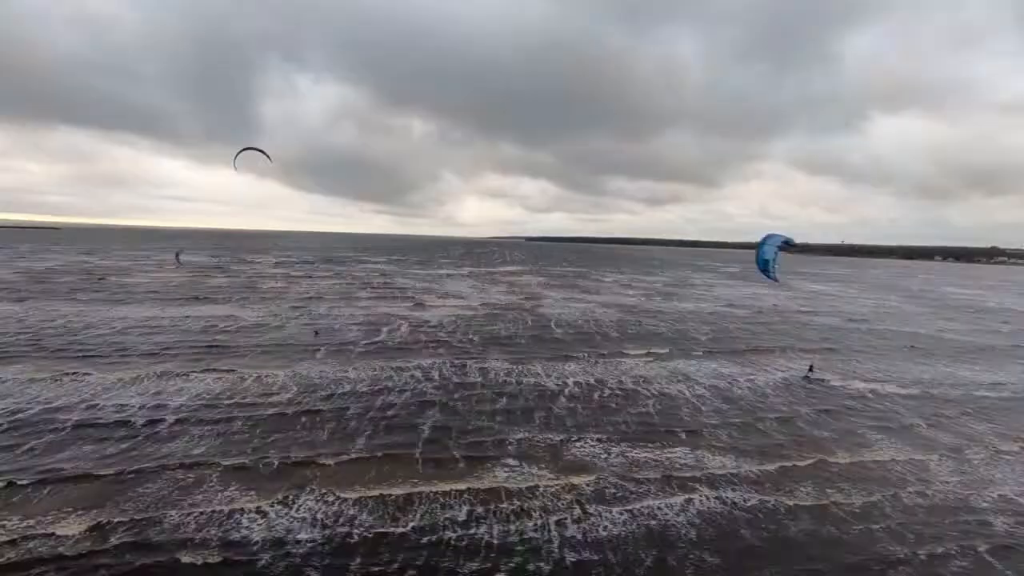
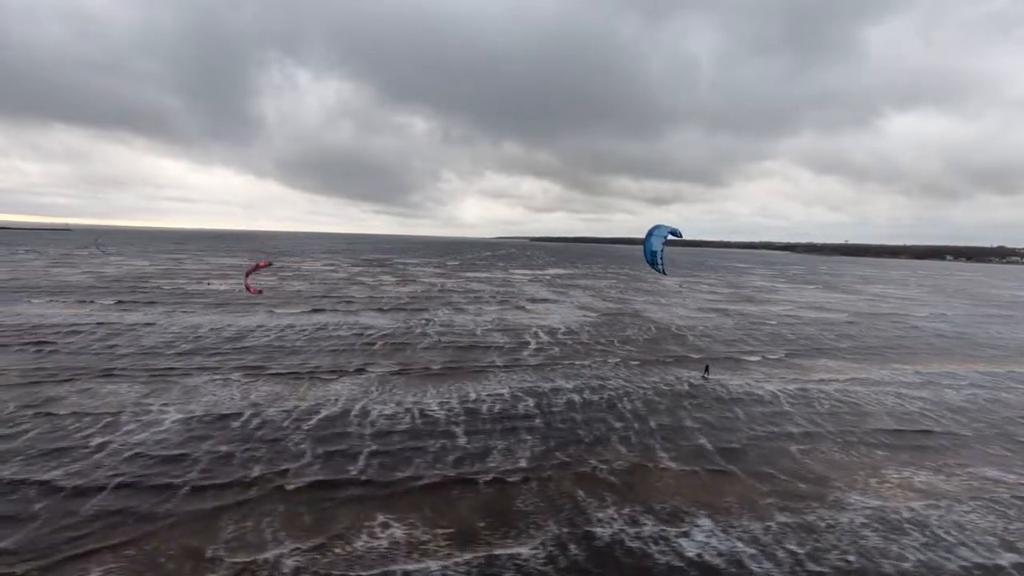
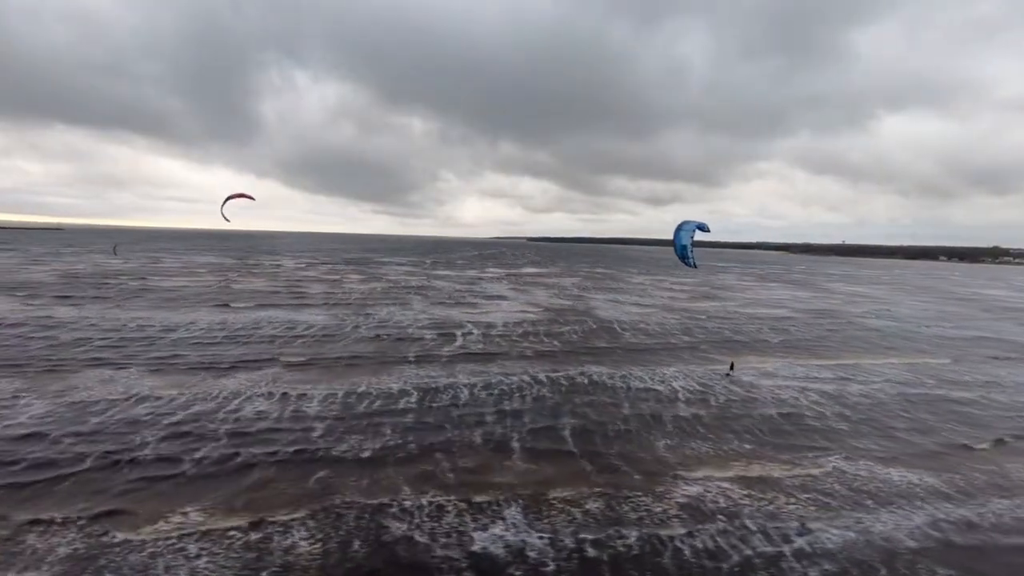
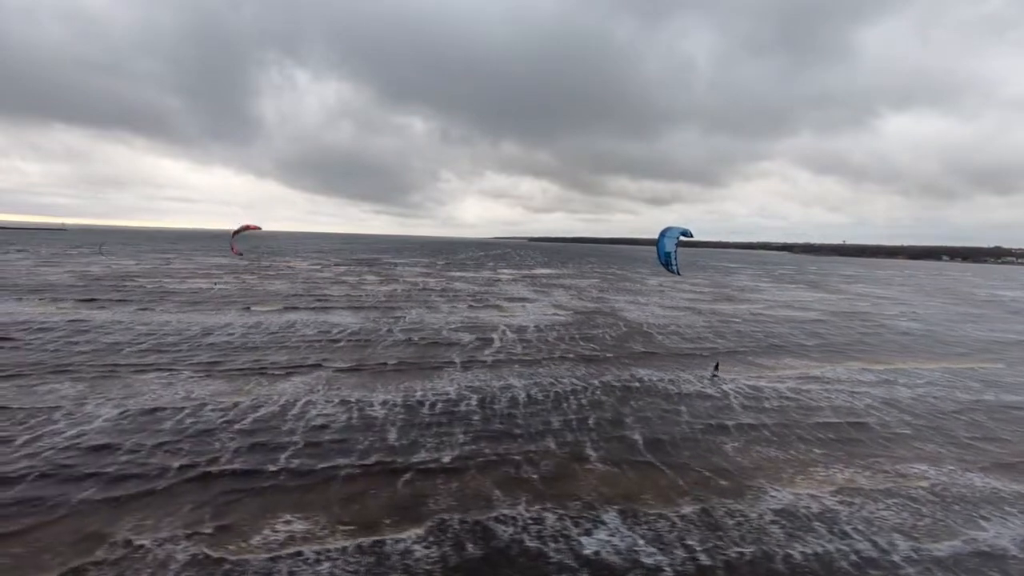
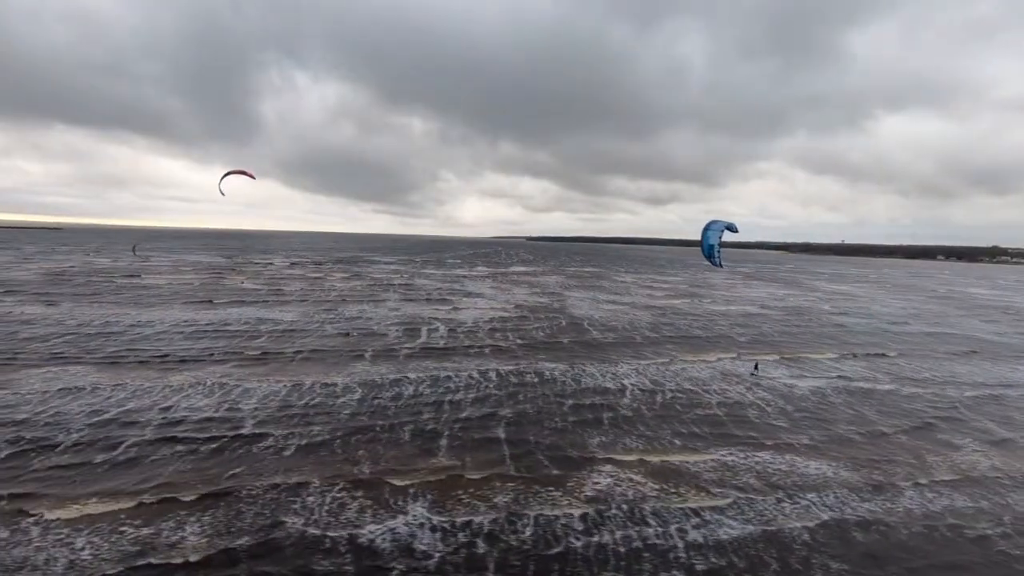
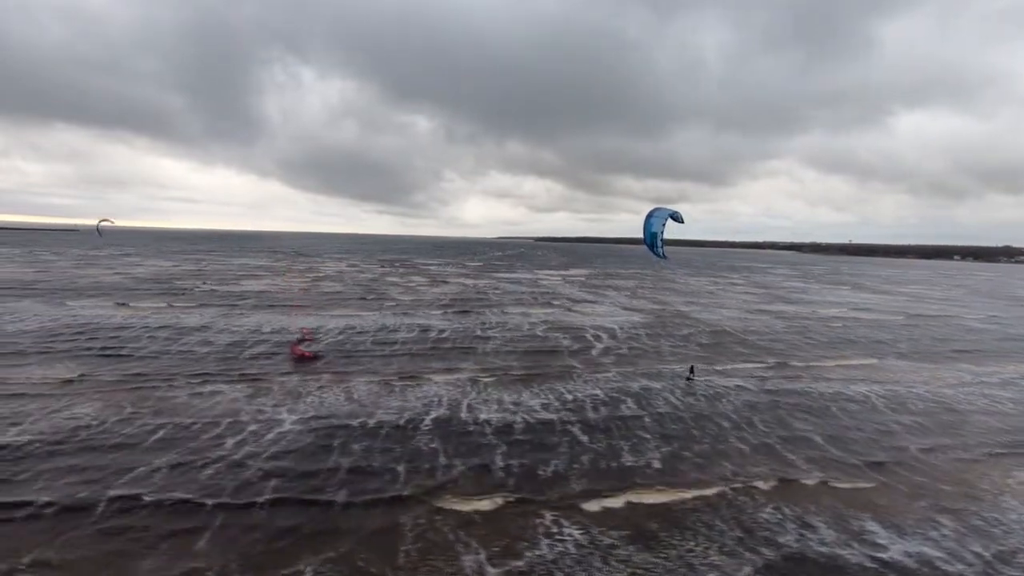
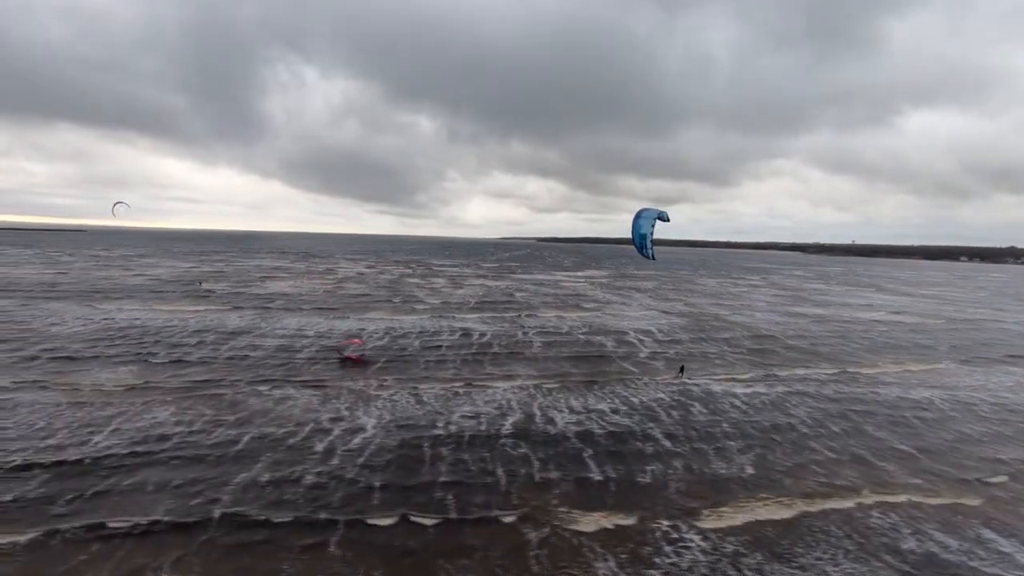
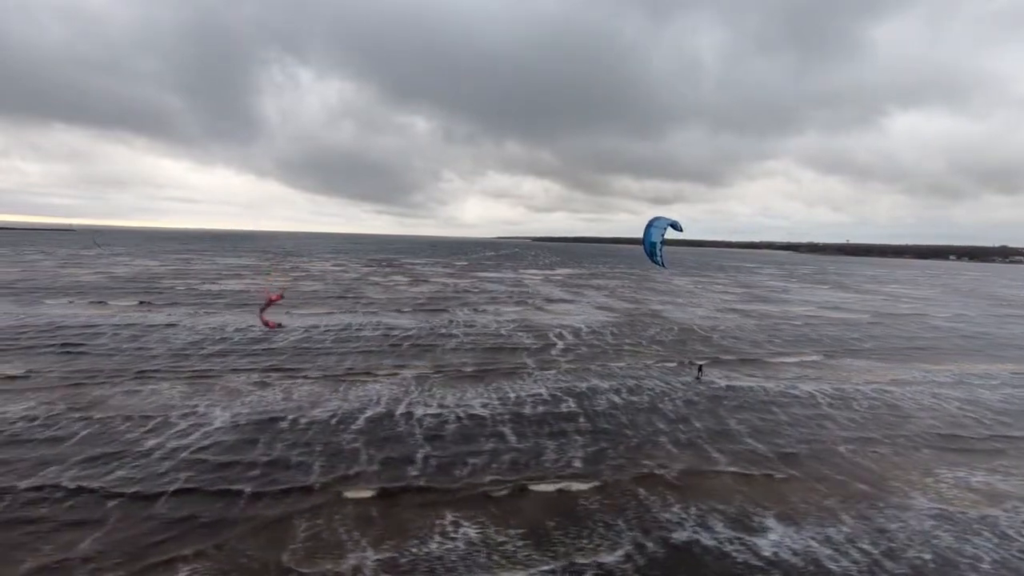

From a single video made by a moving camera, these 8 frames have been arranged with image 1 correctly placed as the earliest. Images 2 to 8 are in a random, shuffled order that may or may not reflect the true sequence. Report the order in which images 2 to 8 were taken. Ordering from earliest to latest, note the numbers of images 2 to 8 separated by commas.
5, 3, 4, 2, 8, 6, 7
